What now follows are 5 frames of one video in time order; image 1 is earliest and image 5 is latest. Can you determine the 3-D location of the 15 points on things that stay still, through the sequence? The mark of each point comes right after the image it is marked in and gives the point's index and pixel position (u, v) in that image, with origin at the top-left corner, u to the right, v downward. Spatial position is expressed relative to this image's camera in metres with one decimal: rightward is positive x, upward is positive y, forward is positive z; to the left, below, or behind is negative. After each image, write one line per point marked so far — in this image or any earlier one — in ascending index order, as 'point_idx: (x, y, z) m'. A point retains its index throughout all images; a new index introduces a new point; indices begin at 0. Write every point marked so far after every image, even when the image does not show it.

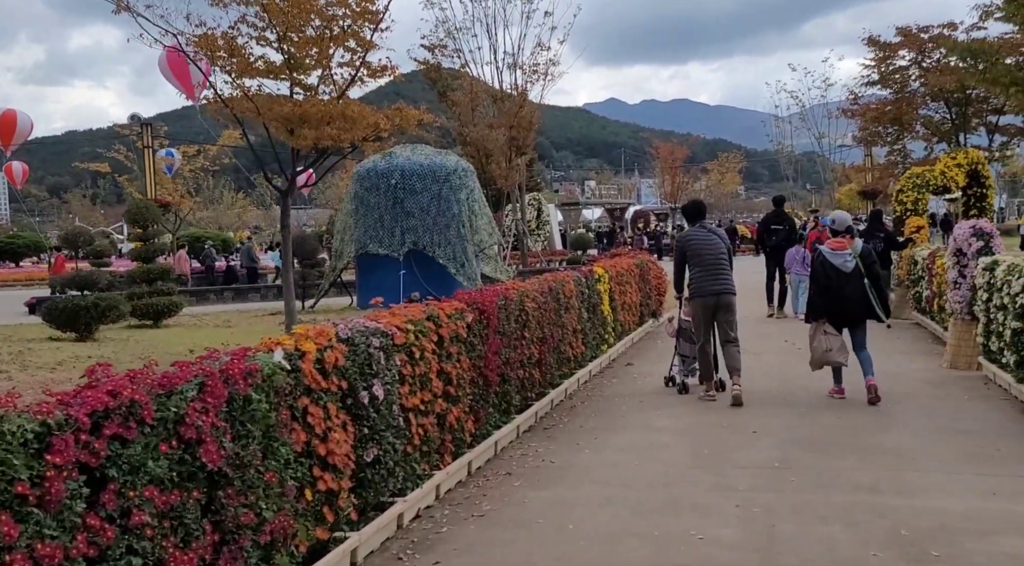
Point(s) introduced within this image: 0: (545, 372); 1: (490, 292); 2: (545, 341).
0: (+0.3, -0.8, +8.8) m
1: (-0.2, -0.1, +7.6) m
2: (+0.3, -0.5, +8.7) m
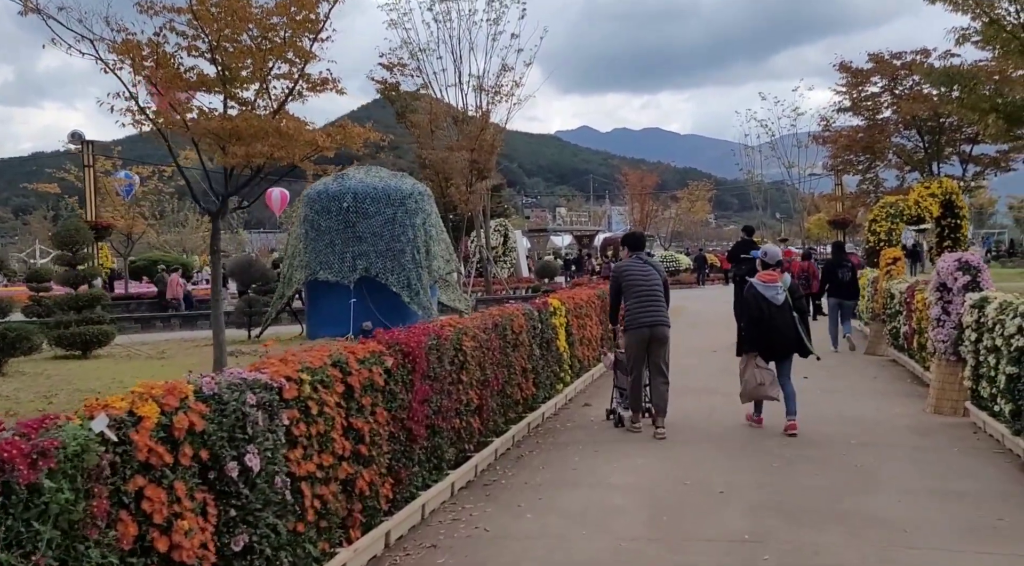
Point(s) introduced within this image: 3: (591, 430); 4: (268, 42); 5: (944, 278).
0: (-0.2, -1.0, +7.8) m
1: (-0.6, -0.3, +6.6) m
2: (-0.2, -0.7, +7.7) m
3: (+0.7, -1.4, +9.6) m
4: (-2.8, +2.8, +12.1) m
5: (+4.1, +0.1, +10.0) m
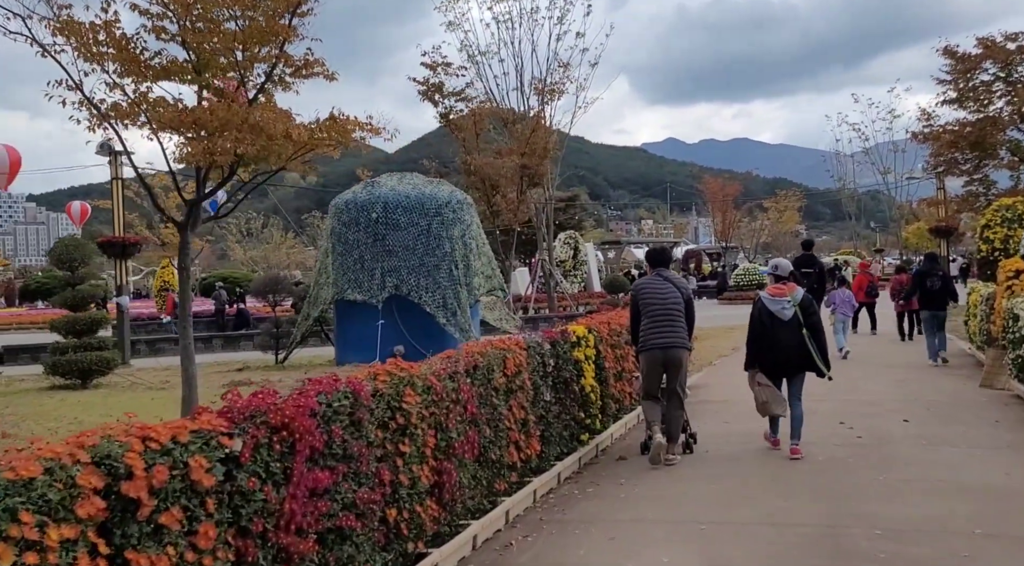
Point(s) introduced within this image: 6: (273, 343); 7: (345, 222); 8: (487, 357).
0: (-0.3, -1.2, +5.6) m
1: (-0.8, -0.4, +4.4) m
2: (-0.3, -0.9, +5.6) m
3: (+0.8, -1.5, +7.4) m
4: (-2.6, +2.6, +10.2) m
5: (+4.2, -0.1, +7.5) m
6: (-4.2, -1.0, +18.1) m
7: (-2.7, +1.0, +16.5) m
8: (-0.1, -0.5, +6.5) m
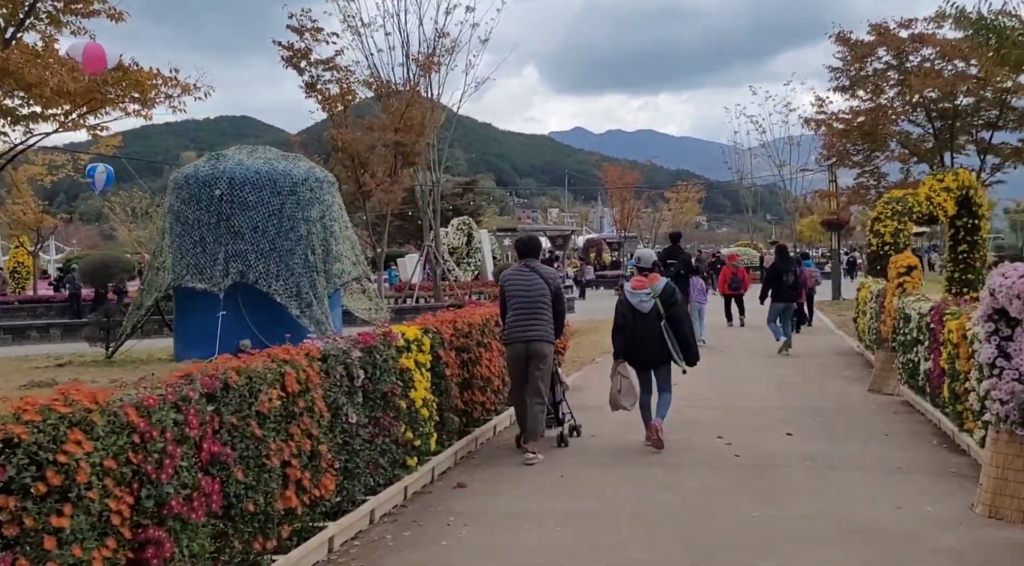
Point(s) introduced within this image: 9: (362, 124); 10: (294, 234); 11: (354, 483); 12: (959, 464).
0: (-1.3, -1.2, +4.0) m
1: (-1.7, -0.4, +2.8) m
2: (-1.3, -0.9, +4.0) m
3: (-0.4, -1.5, +5.9) m
4: (-4.0, +2.7, +8.3) m
5: (+3.0, -0.1, +6.3) m
6: (-6.3, -0.8, +16.1) m
7: (-4.6, +1.2, +14.6) m
8: (-1.2, -0.4, +4.9) m
9: (-2.7, +2.9, +18.8) m
10: (-3.1, +0.7, +14.7) m
11: (-0.9, -1.2, +6.1) m
12: (+3.4, -1.4, +7.8) m
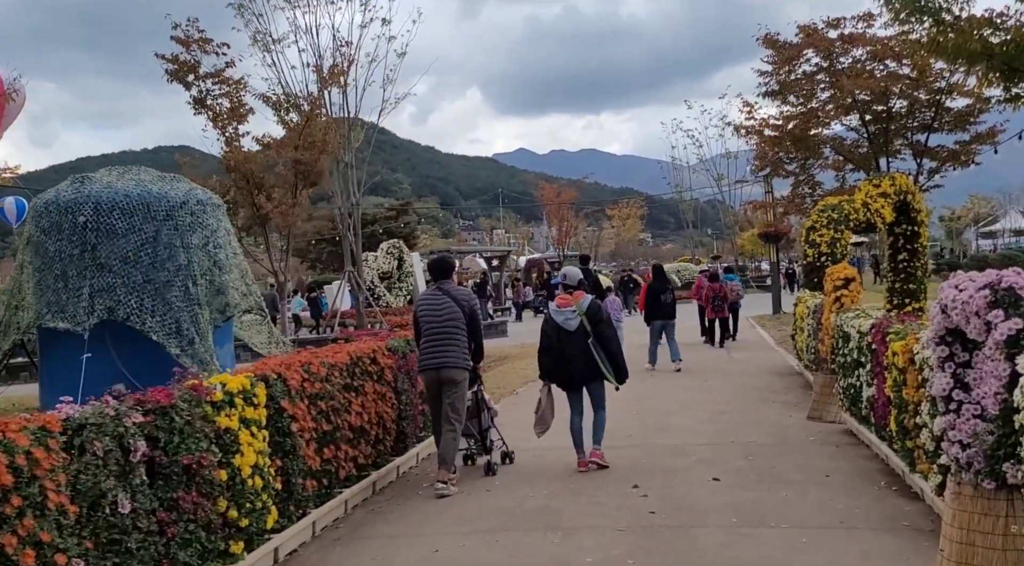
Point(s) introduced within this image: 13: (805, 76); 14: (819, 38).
0: (-2.0, -1.3, +2.5) m
1: (-2.3, -0.6, +1.3) m
2: (-2.0, -1.0, +2.5) m
3: (-1.2, -1.7, +4.4) m
4: (-5.0, +2.3, +6.8) m
5: (+2.2, -0.2, +5.0) m
6: (-7.5, -1.4, +14.3) m
7: (-5.9, +0.7, +13.0) m
8: (-1.9, -0.6, +3.4) m
9: (-4.2, +2.3, +17.3) m
10: (-4.3, +0.2, +13.1) m
11: (-1.7, -1.4, +4.6) m
12: (+2.5, -1.5, +6.6) m
13: (+5.6, +4.0, +19.8) m
14: (+5.8, +4.6, +19.6) m
